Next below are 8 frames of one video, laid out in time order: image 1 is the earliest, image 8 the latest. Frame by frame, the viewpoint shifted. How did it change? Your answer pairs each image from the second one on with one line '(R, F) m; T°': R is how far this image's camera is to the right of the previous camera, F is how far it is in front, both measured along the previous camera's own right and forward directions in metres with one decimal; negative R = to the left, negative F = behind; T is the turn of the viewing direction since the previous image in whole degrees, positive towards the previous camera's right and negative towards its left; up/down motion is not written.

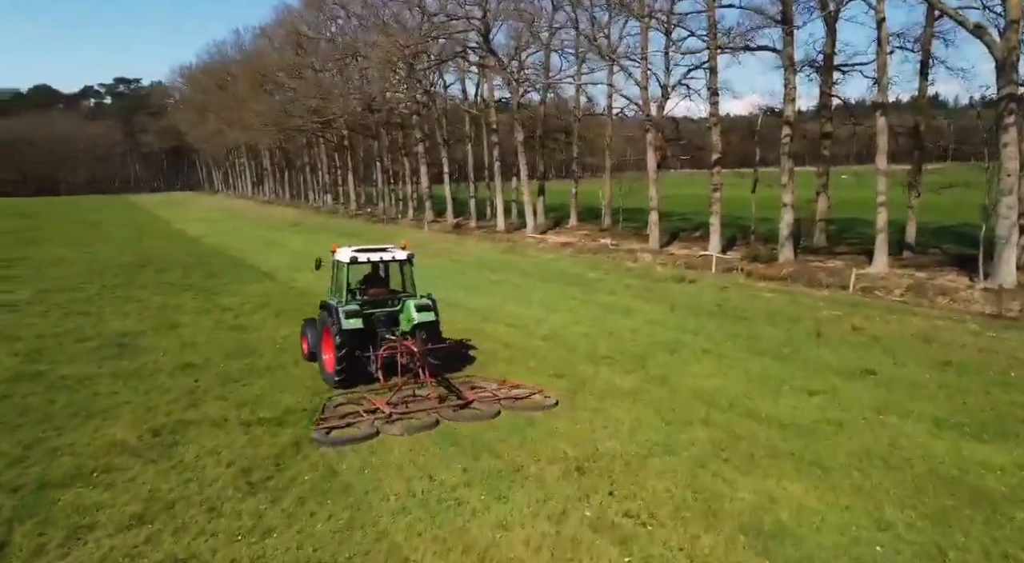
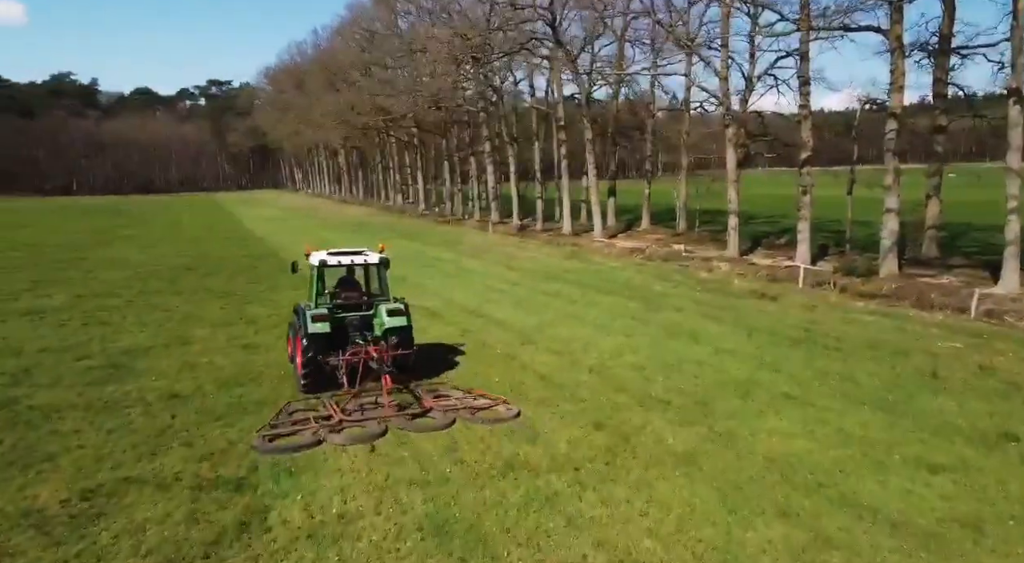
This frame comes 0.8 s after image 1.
(+0.6, +2.4) m; -6°
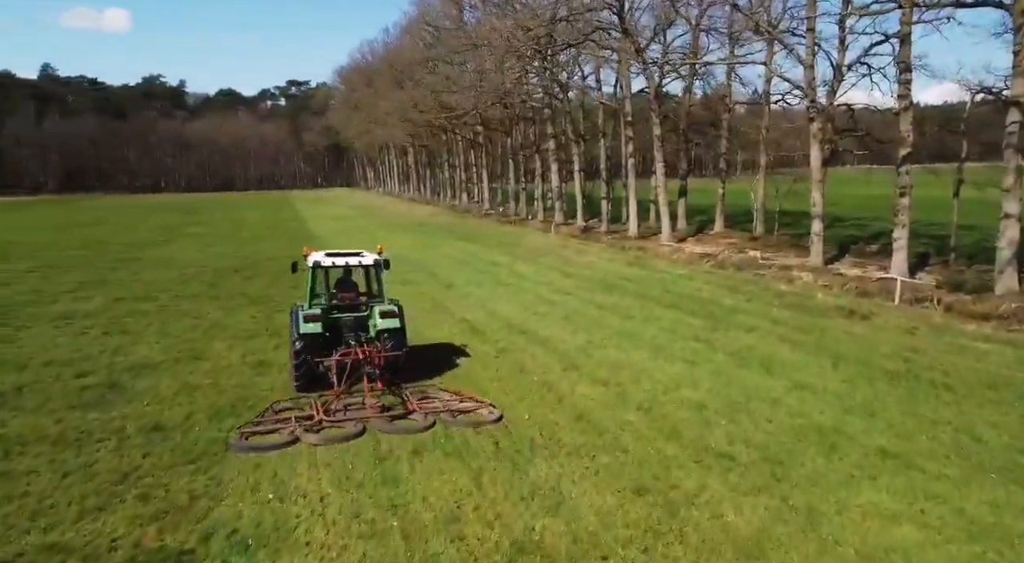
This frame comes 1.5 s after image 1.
(+0.5, +1.9) m; -5°
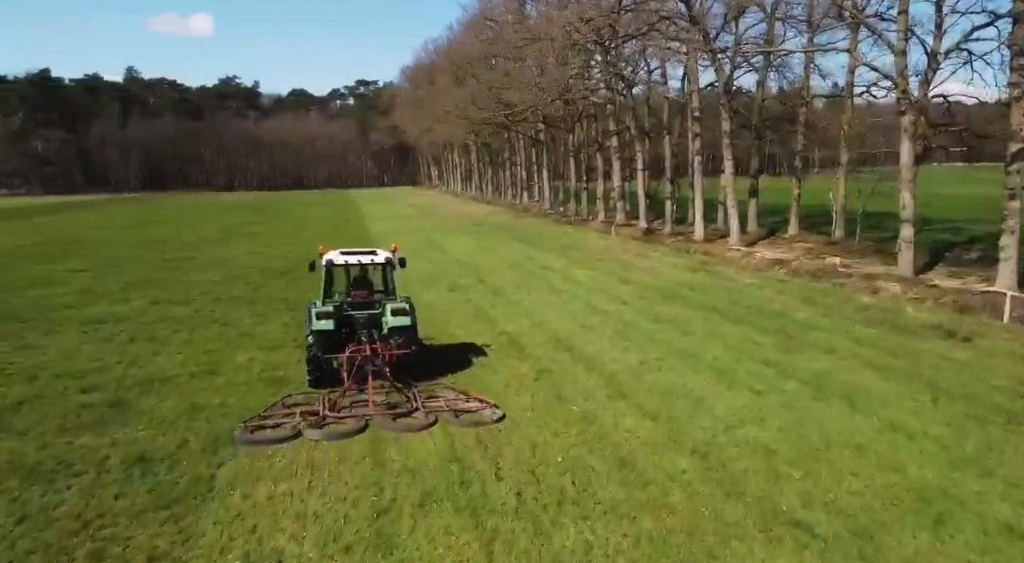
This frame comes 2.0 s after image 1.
(+0.4, +1.6) m; -5°
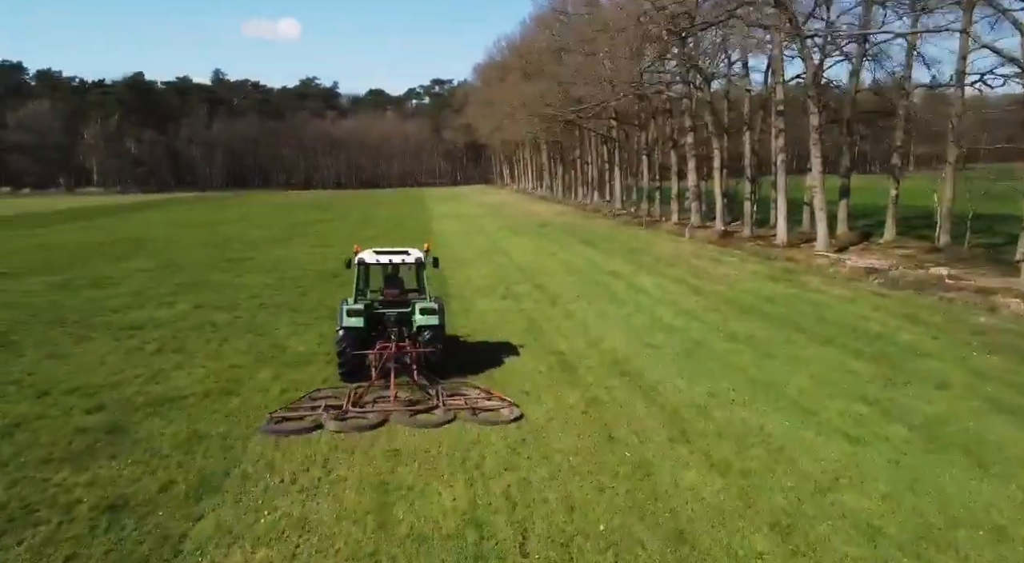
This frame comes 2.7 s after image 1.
(+0.4, +1.7) m; -5°
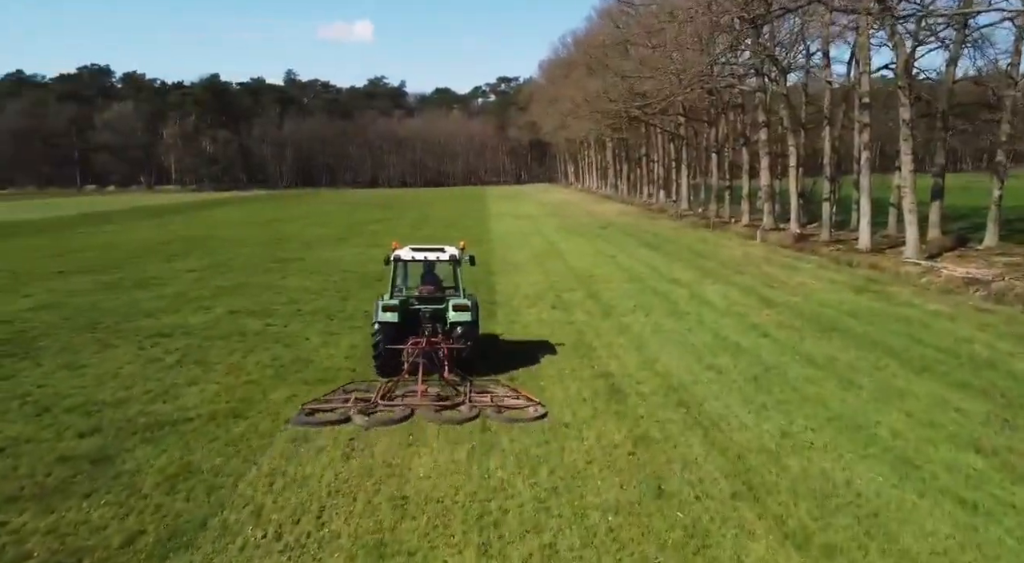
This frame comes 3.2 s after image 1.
(+0.3, +1.5) m; -5°
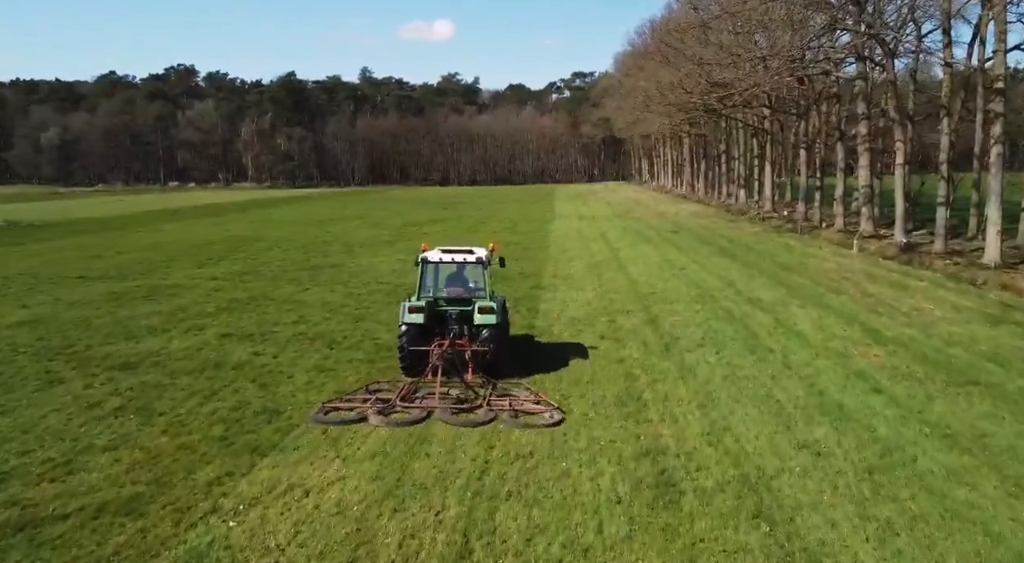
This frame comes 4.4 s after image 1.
(+0.7, +3.4) m; -5°
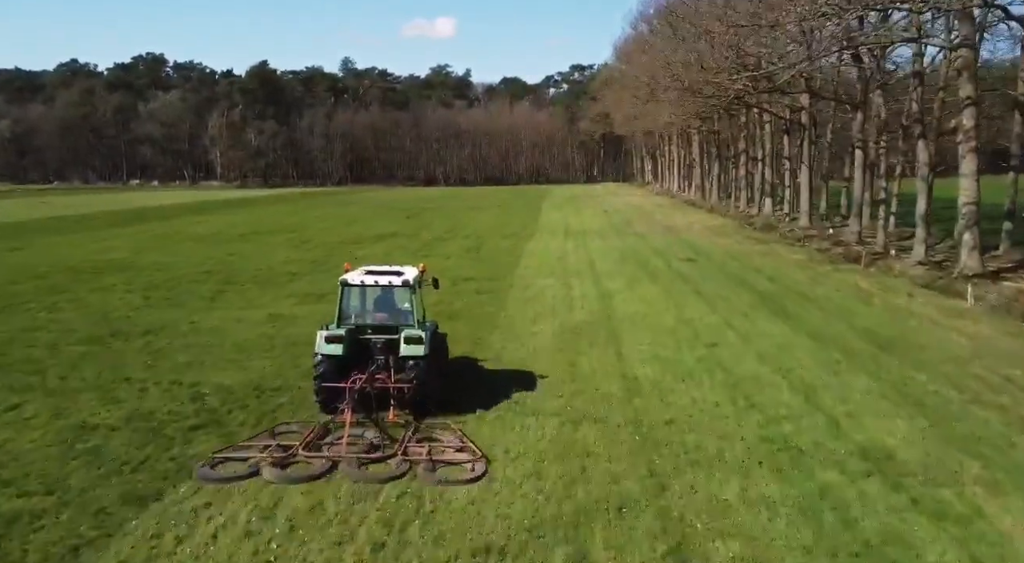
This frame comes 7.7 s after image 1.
(+1.6, +10.8) m; 0°
